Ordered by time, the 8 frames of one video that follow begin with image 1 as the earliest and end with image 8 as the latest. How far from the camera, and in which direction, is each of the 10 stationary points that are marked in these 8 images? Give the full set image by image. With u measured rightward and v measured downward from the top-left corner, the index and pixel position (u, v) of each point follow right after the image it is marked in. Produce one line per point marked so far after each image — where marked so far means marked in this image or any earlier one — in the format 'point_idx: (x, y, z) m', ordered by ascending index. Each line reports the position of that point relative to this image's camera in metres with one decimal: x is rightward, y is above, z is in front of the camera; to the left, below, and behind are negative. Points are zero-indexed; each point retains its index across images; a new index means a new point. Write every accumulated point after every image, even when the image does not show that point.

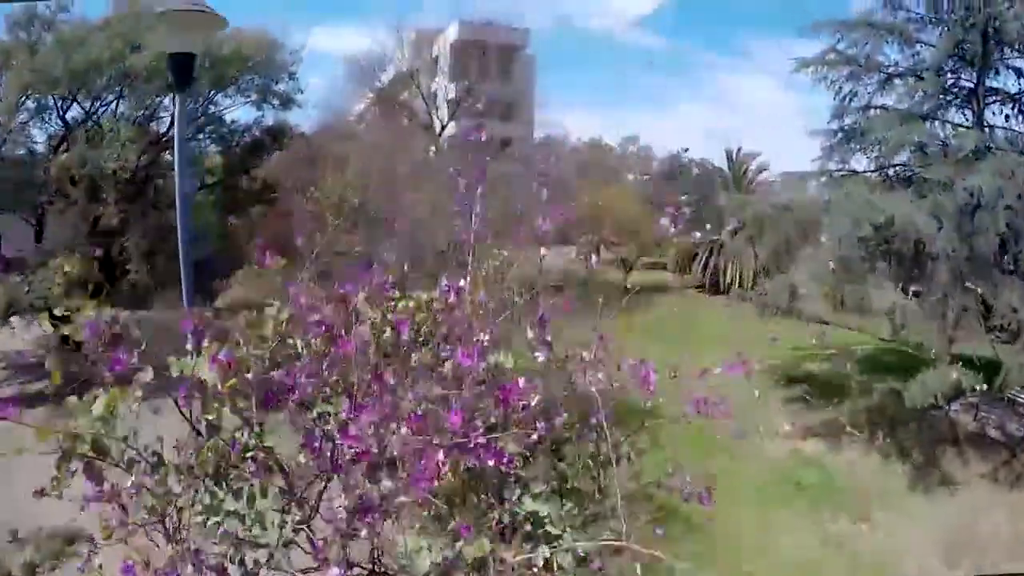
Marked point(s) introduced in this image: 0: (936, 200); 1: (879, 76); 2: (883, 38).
0: (+2.4, +0.5, +6.8) m
1: (+2.6, +1.5, +8.4) m
2: (+2.6, +1.7, +8.3) m
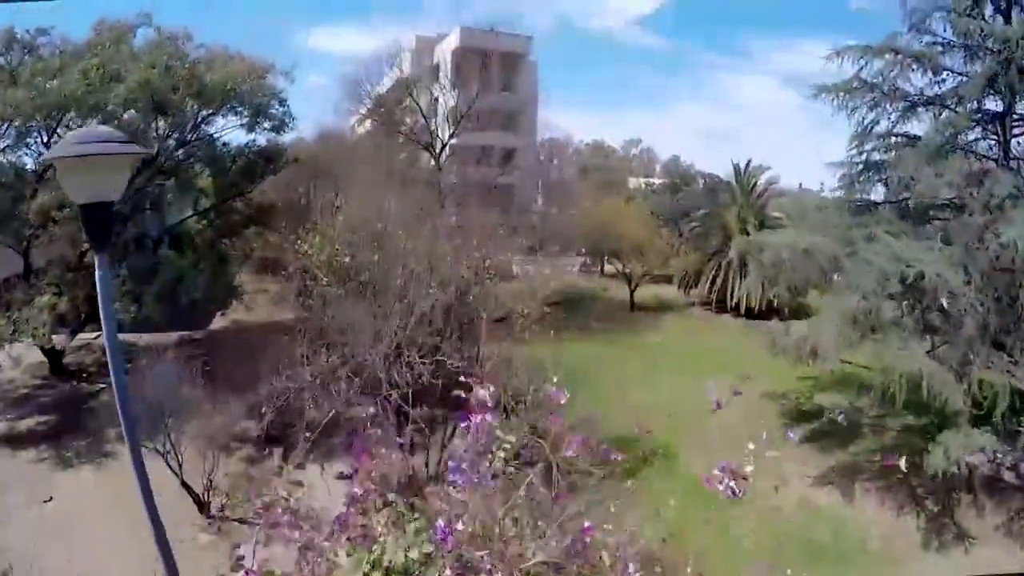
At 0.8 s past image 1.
0: (+2.4, +0.2, +6.4) m
1: (+2.6, +1.2, +7.9) m
2: (+2.6, +1.5, +7.9) m
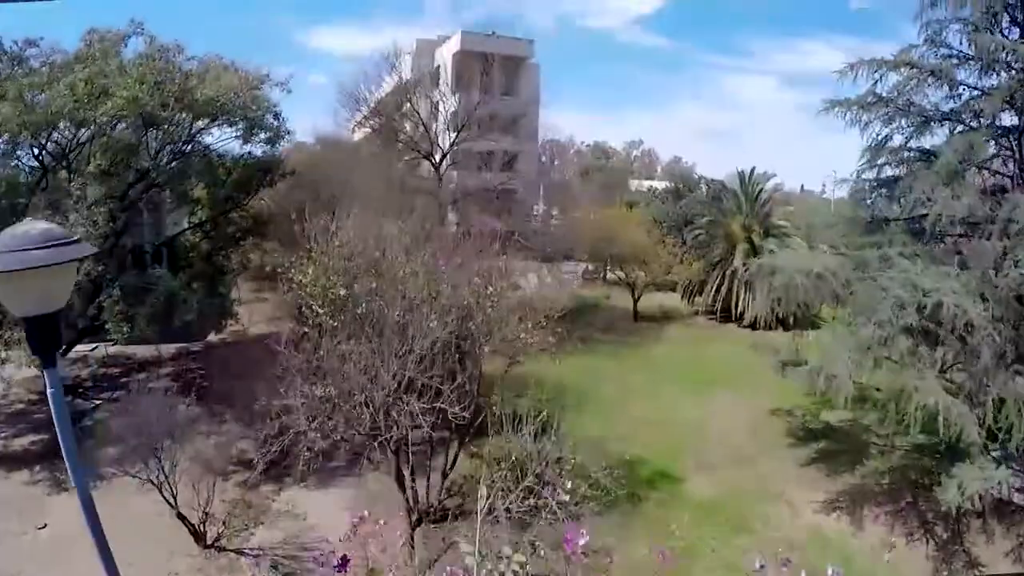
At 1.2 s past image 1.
0: (+2.4, +0.1, +6.2) m
1: (+2.6, +1.1, +7.7) m
2: (+2.7, +1.3, +7.7) m
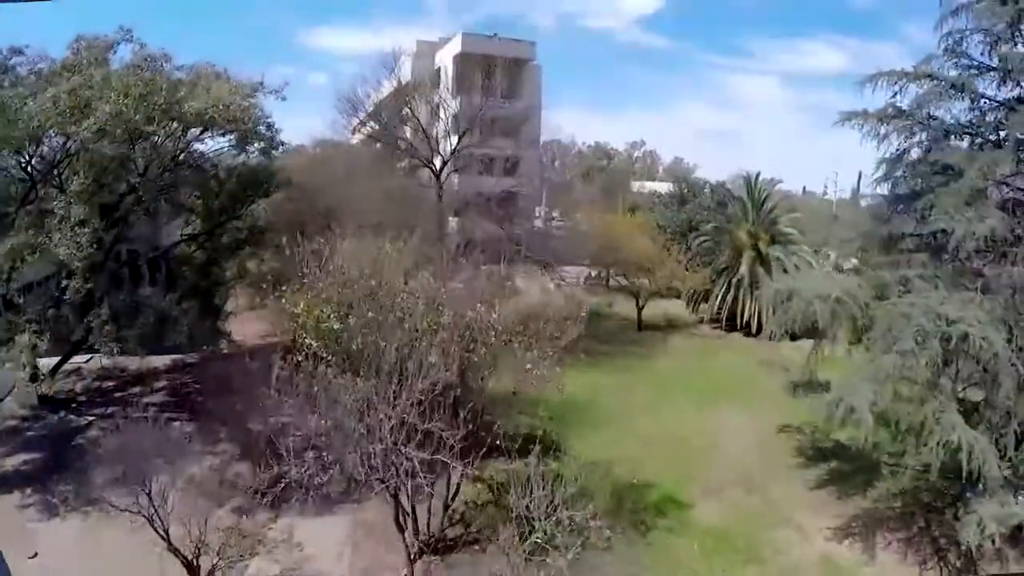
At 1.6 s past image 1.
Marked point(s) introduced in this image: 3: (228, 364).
0: (+2.5, -0.1, +5.9) m
1: (+2.6, +1.0, +7.4) m
2: (+2.7, +1.2, +7.4) m
3: (-3.1, -0.8, +13.0) m
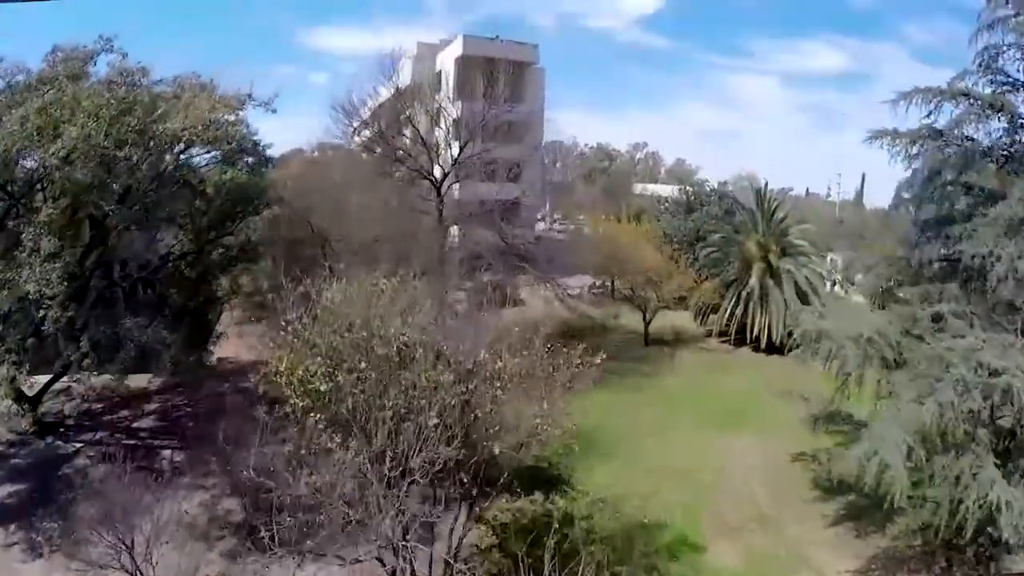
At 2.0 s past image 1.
0: (+2.5, -0.2, +5.4) m
1: (+2.7, +0.8, +7.0) m
2: (+2.7, +1.0, +6.9) m
3: (-3.1, -1.0, +12.6) m
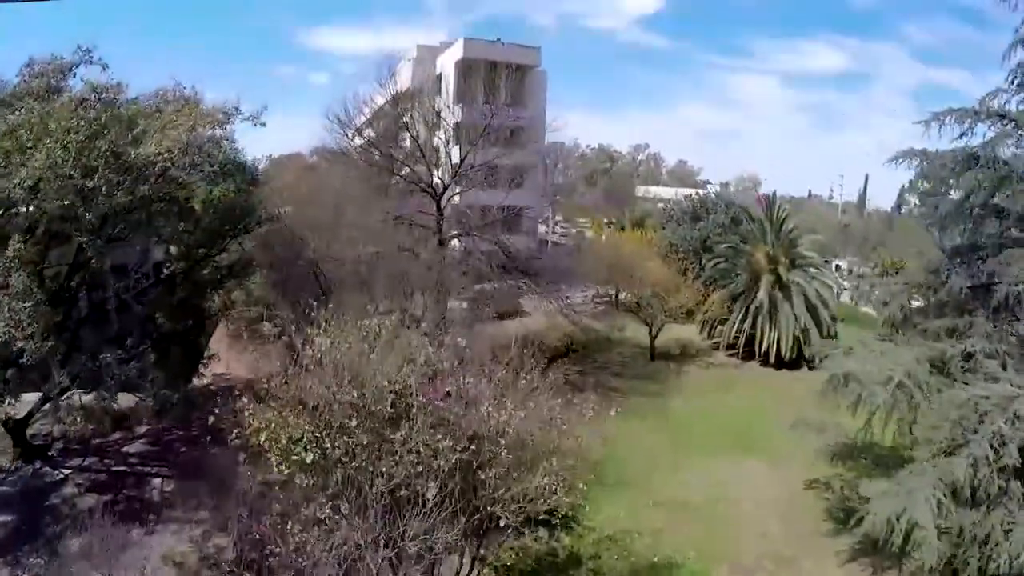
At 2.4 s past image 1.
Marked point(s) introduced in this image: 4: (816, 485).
0: (+2.5, -0.4, +5.0) m
1: (+2.7, +0.6, +6.6) m
2: (+2.7, +0.8, +6.5) m
3: (-3.0, -1.2, +12.2) m
4: (+2.7, -1.7, +10.6) m
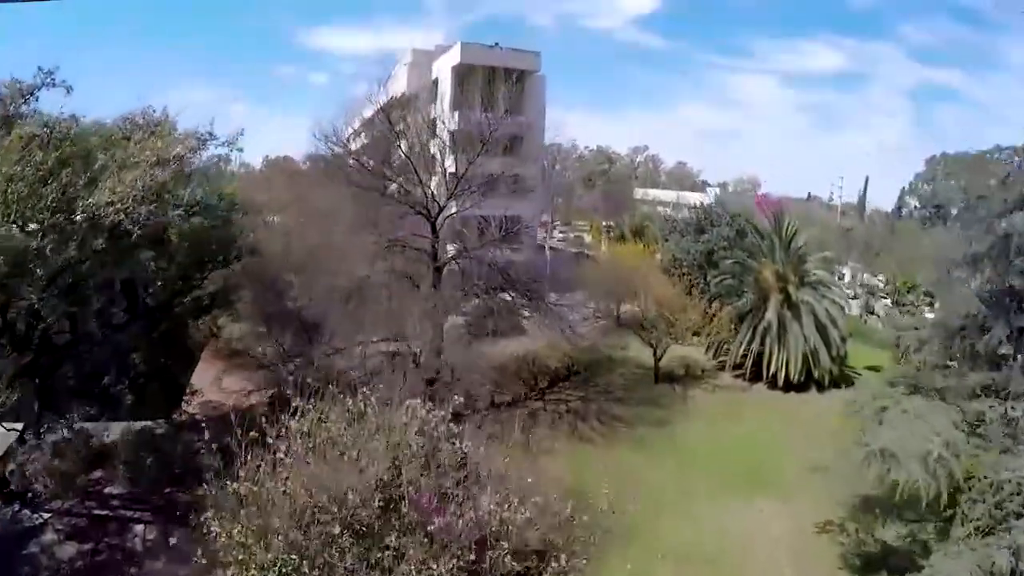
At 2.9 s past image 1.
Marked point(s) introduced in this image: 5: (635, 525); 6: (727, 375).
0: (+2.5, -0.7, +4.5) m
1: (+2.7, +0.3, +6.1) m
2: (+2.8, +0.5, +6.1) m
3: (-3.0, -1.5, +11.7) m
4: (+2.7, -2.0, +10.1) m
5: (+1.0, -1.9, +9.8) m
6: (+3.1, -1.3, +17.3) m
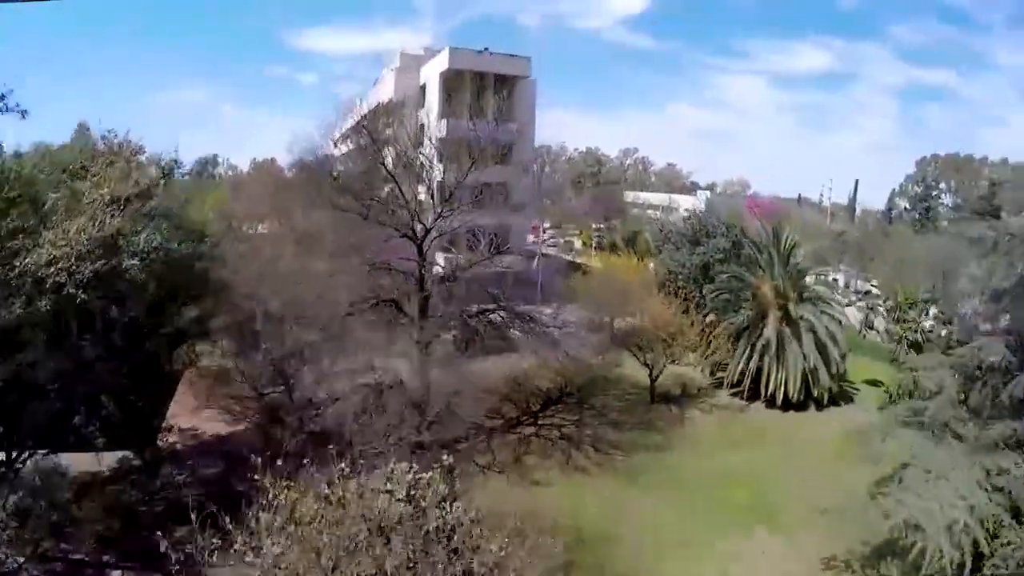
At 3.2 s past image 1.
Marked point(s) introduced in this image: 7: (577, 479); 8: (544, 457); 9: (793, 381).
0: (+2.5, -0.9, +4.1) m
1: (+2.7, +0.1, +5.6) m
2: (+2.7, +0.3, +5.6) m
3: (-3.1, -1.8, +11.2) m
4: (+2.6, -2.2, +9.6) m
5: (+1.0, -2.1, +9.4) m
6: (+3.0, -1.5, +16.9) m
7: (+0.6, -1.9, +11.7) m
8: (+0.3, -1.7, +12.3) m
9: (+3.7, -1.2, +15.8) m
